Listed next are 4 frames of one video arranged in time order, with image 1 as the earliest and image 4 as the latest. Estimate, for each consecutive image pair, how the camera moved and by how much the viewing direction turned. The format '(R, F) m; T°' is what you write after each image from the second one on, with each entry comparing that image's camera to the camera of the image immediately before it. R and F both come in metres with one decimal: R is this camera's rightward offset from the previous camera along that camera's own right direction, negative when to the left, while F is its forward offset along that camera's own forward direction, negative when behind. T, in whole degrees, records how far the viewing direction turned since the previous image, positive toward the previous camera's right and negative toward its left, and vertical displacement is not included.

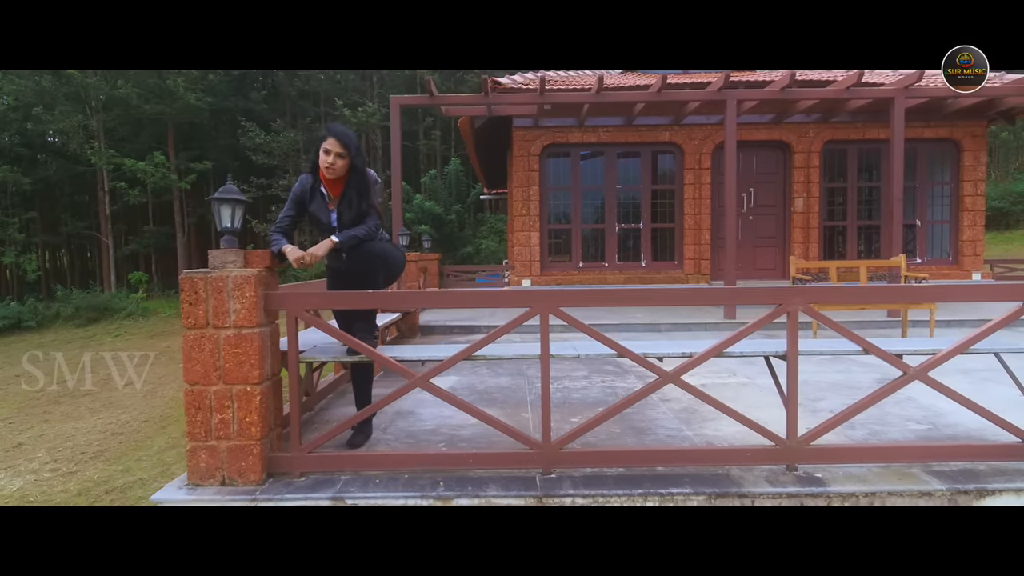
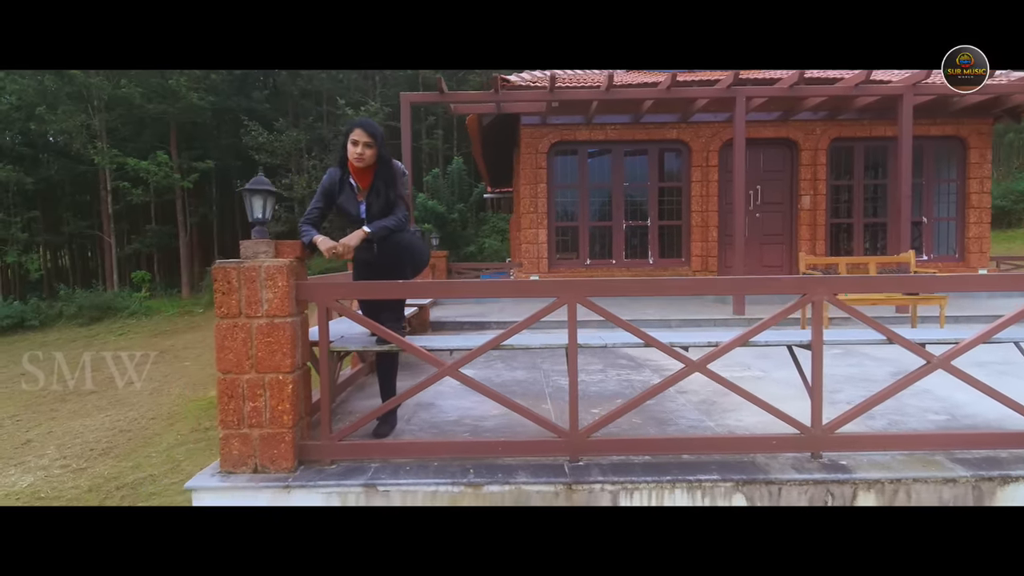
(-0.1, 0.0) m; 0°
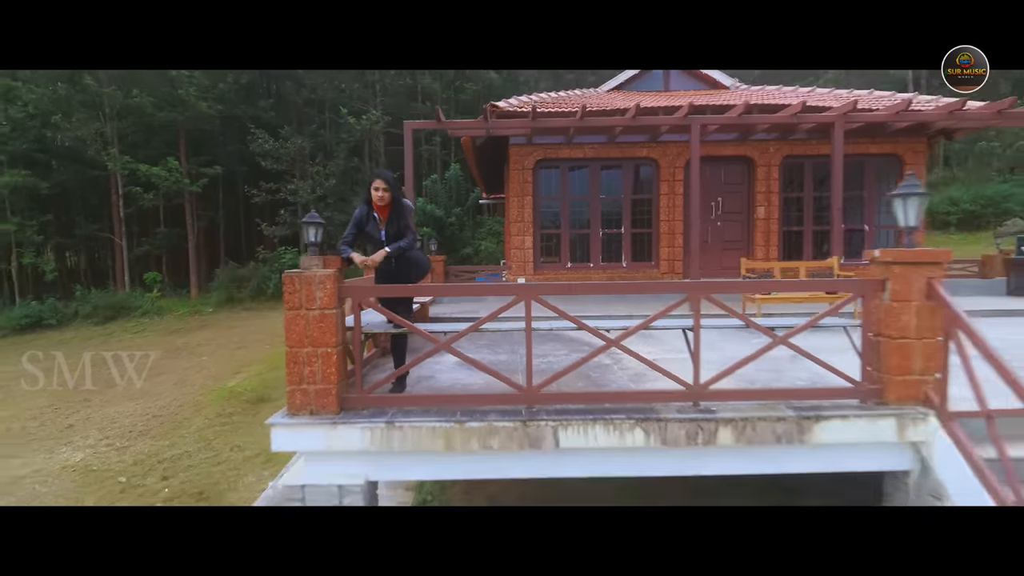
(+0.2, -1.2) m; 0°
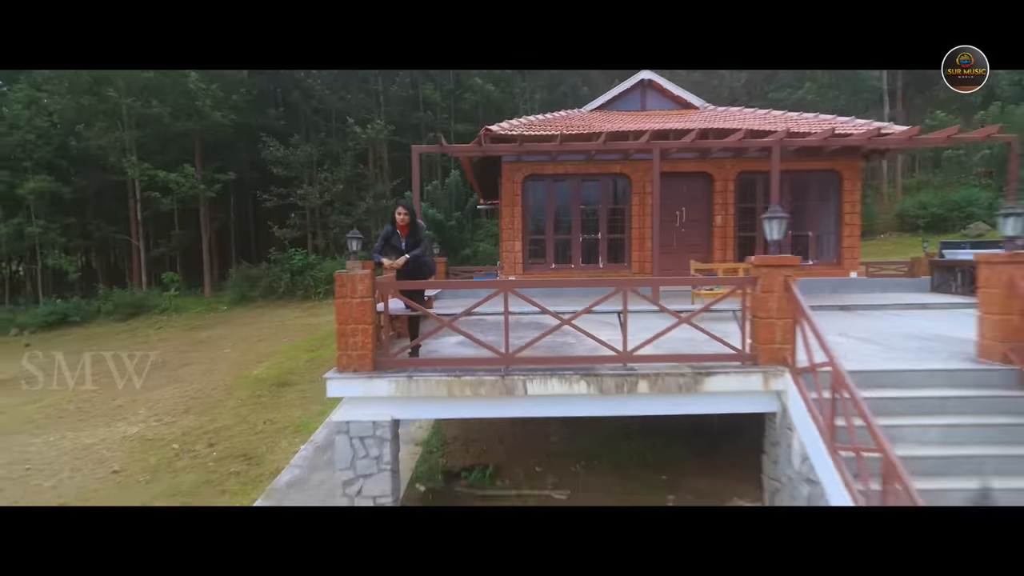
(+0.2, -1.6) m; 0°
